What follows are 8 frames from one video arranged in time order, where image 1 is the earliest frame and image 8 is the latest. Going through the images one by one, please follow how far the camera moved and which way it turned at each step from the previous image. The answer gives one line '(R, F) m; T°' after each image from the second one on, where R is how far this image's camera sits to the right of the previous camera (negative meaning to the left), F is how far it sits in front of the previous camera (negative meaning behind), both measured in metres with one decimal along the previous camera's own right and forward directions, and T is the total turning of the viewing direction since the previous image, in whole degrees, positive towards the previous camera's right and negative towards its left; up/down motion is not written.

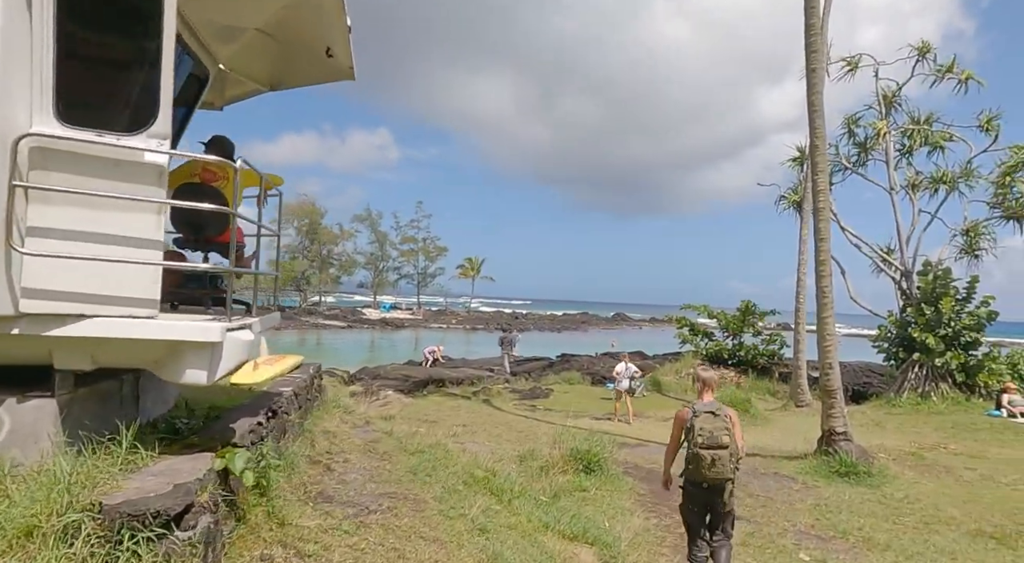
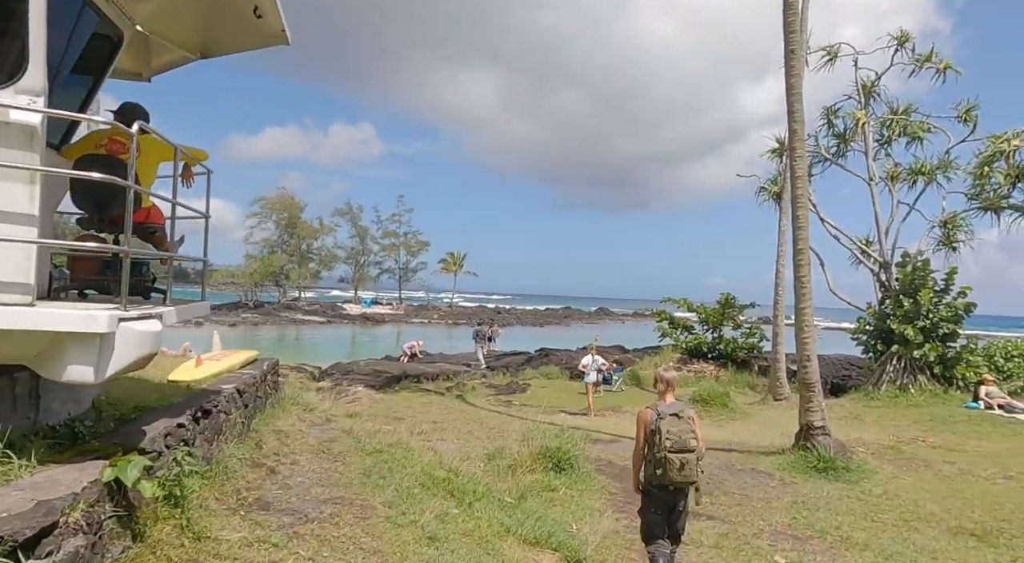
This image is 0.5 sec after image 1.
(+0.2, +0.4) m; +1°
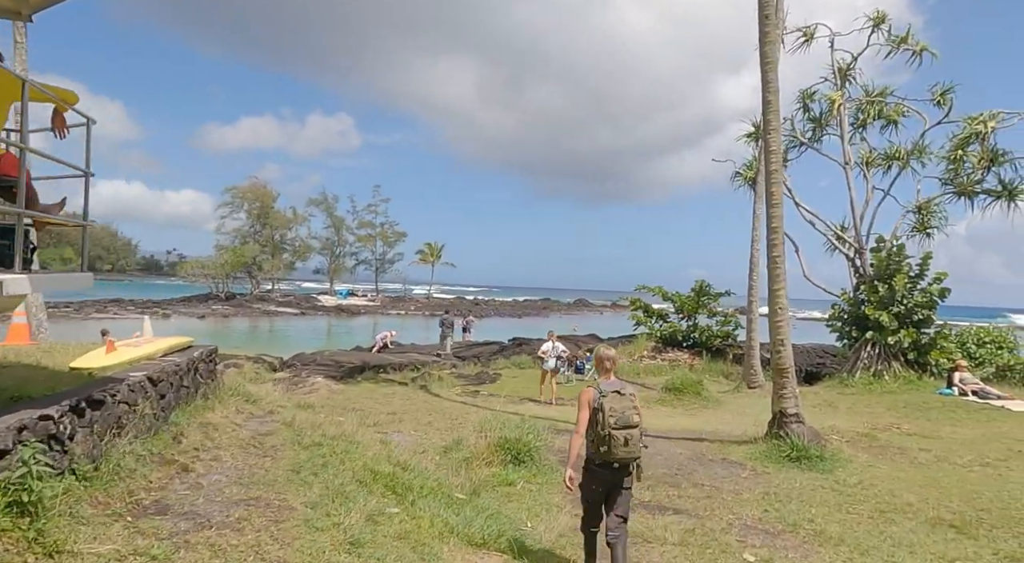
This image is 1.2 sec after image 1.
(+0.3, +0.6) m; +2°
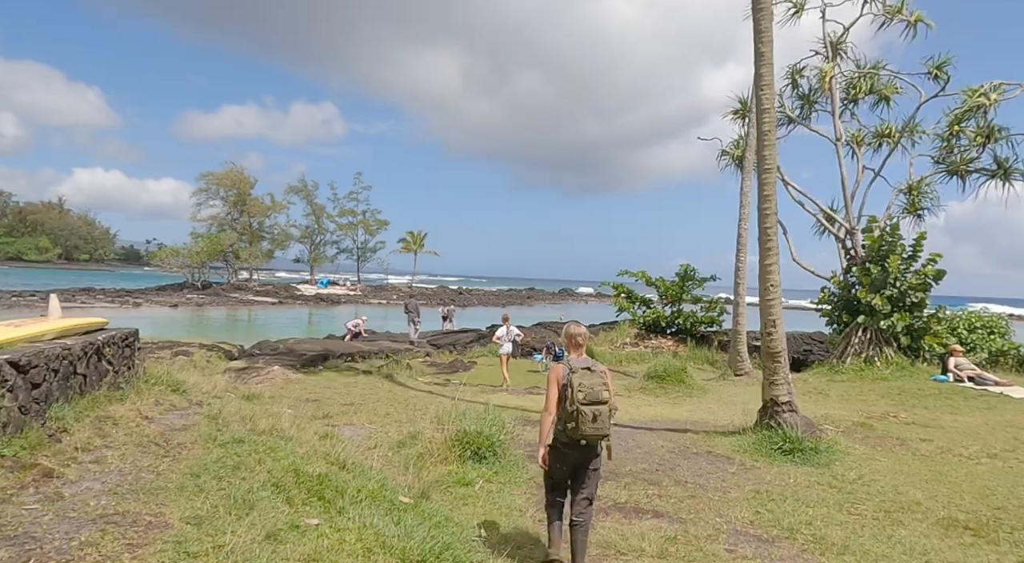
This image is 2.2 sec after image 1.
(+0.3, +0.9) m; +1°
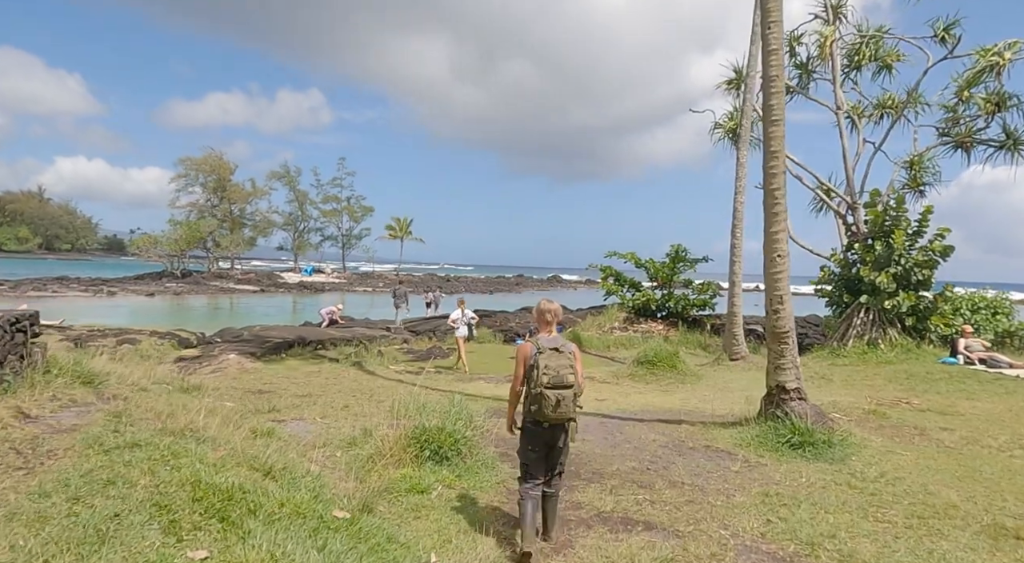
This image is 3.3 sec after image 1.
(+0.2, +1.1) m; +1°
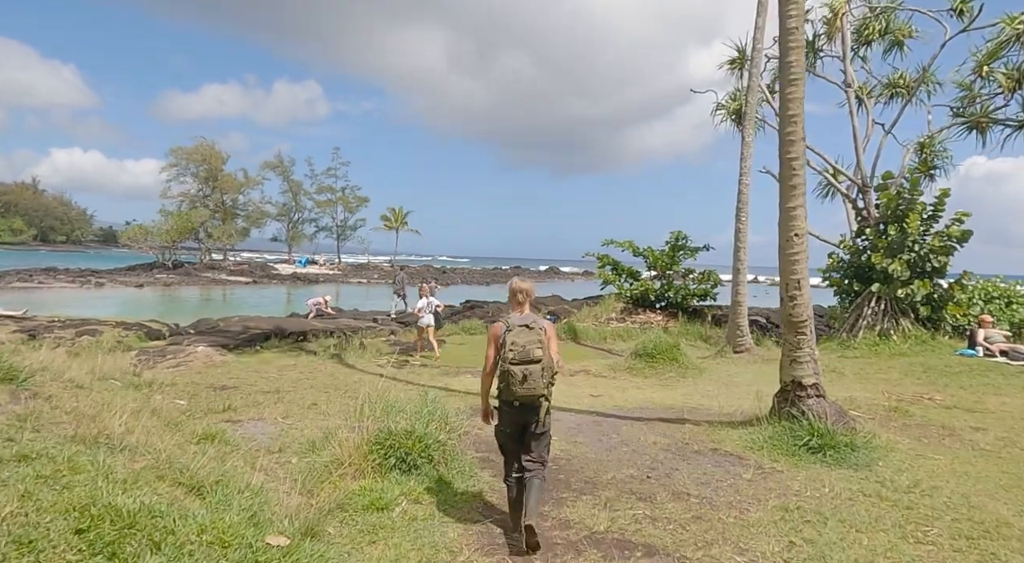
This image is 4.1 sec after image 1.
(+0.1, +0.8) m; 0°
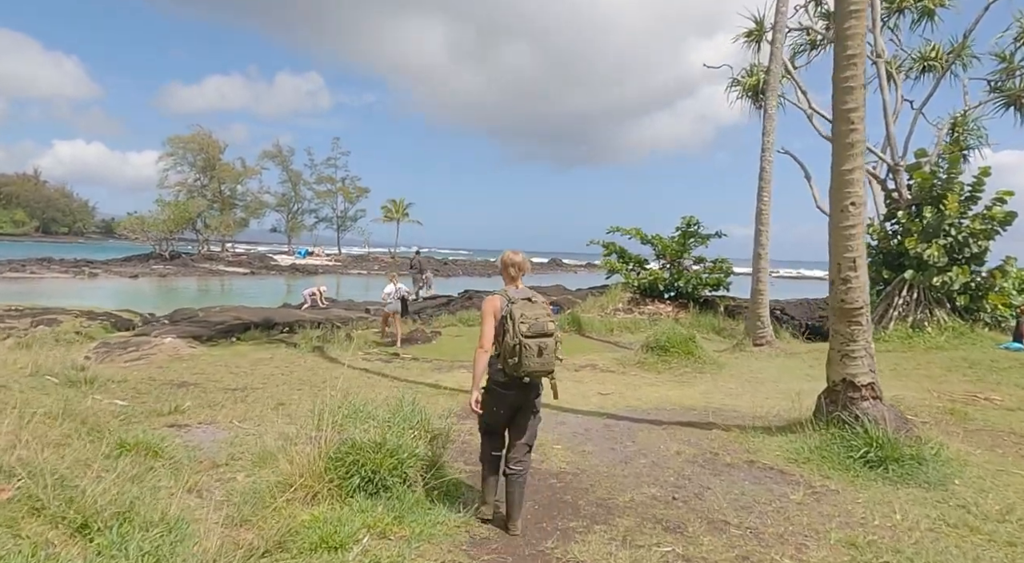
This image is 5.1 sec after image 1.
(+0.1, +1.1) m; 0°
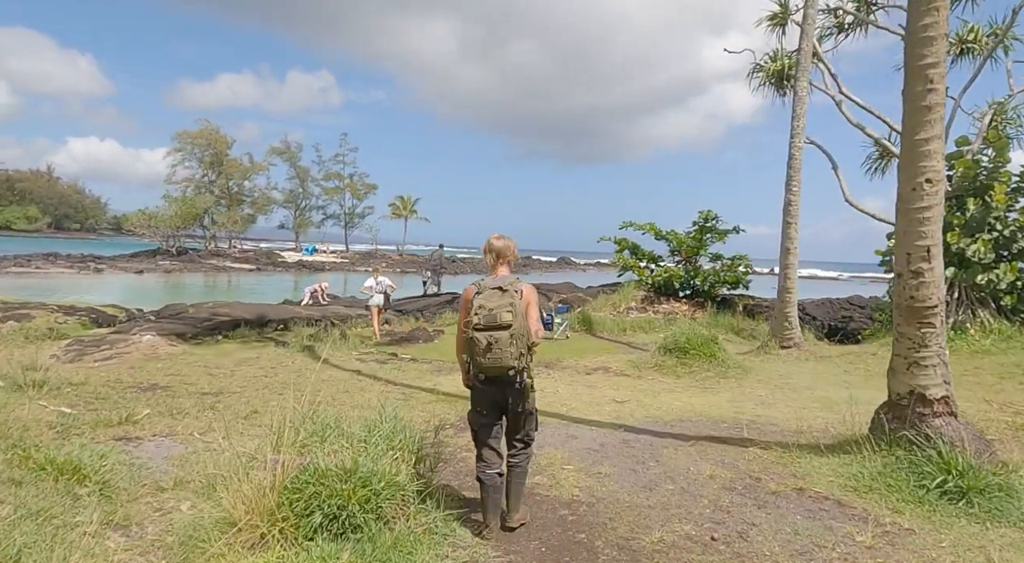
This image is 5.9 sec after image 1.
(0.0, +0.8) m; -1°
